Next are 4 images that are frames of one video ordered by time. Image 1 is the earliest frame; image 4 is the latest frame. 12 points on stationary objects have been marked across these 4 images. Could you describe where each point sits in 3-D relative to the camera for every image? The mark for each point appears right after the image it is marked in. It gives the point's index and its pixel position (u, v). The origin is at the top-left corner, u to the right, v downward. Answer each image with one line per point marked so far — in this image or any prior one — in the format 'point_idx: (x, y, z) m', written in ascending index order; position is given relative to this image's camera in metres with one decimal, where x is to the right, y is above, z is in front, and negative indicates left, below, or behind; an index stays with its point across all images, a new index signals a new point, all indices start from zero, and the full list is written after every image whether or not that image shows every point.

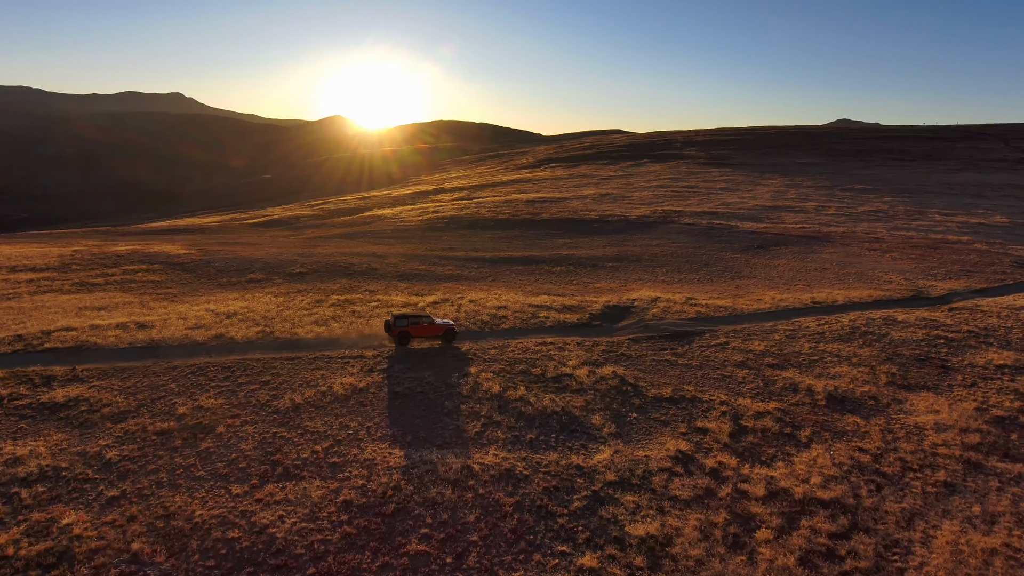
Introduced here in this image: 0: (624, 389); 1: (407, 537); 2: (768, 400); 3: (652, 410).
0: (+2.9, -2.6, +16.2) m
1: (-1.6, -3.7, +9.5) m
2: (+6.4, -2.8, +15.9) m
3: (+3.3, -2.9, +15.0) m
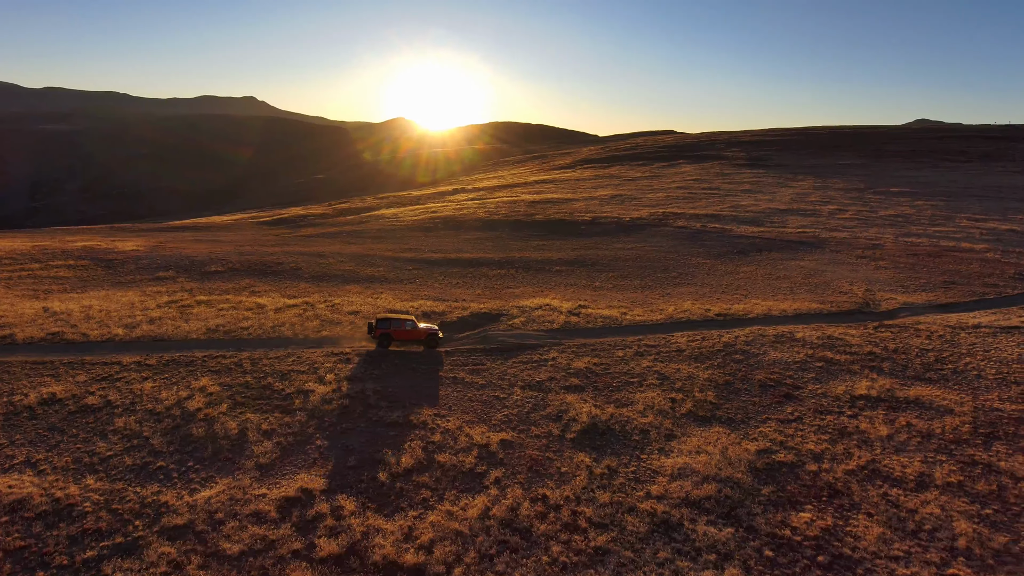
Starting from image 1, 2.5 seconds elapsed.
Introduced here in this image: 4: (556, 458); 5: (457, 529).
0: (-3.6, -2.7, +14.3) m
1: (-8.7, -3.8, +8.1) m
2: (-0.1, -3.0, +13.7) m
3: (-3.3, -3.0, +13.0) m
4: (+0.9, -3.3, +12.5) m
5: (-0.8, -3.7, +9.9) m
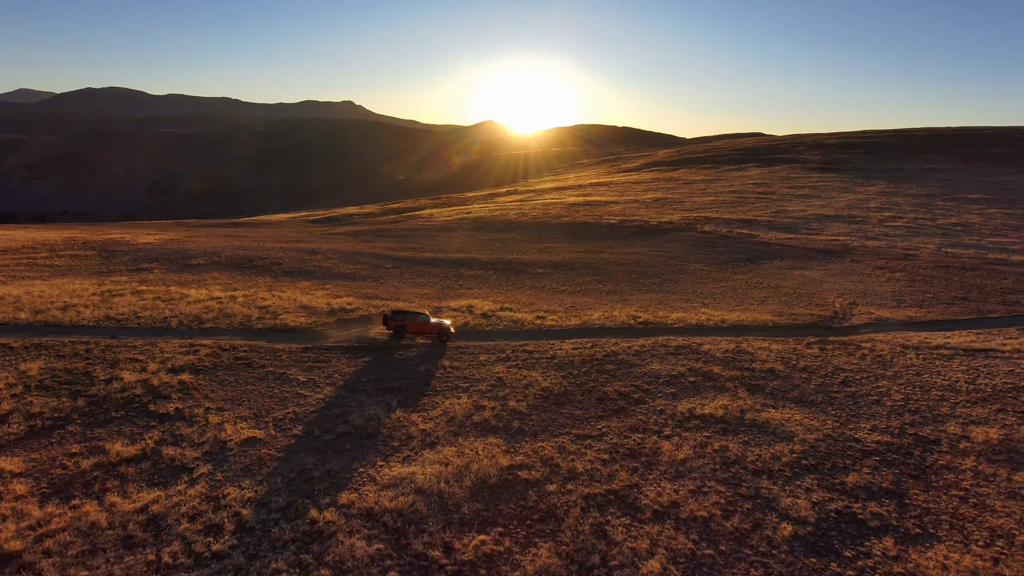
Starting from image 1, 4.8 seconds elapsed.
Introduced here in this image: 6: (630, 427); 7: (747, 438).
0: (-8.5, -2.5, +14.5) m
1: (-14.4, -3.4, +9.1) m
2: (-5.1, -2.9, +13.5) m
3: (-8.3, -2.8, +13.3) m
4: (-4.3, -3.2, +12.2) m
5: (-6.3, -3.6, +9.8) m
6: (+2.7, -3.2, +14.6) m
7: (+5.3, -3.3, +14.2) m
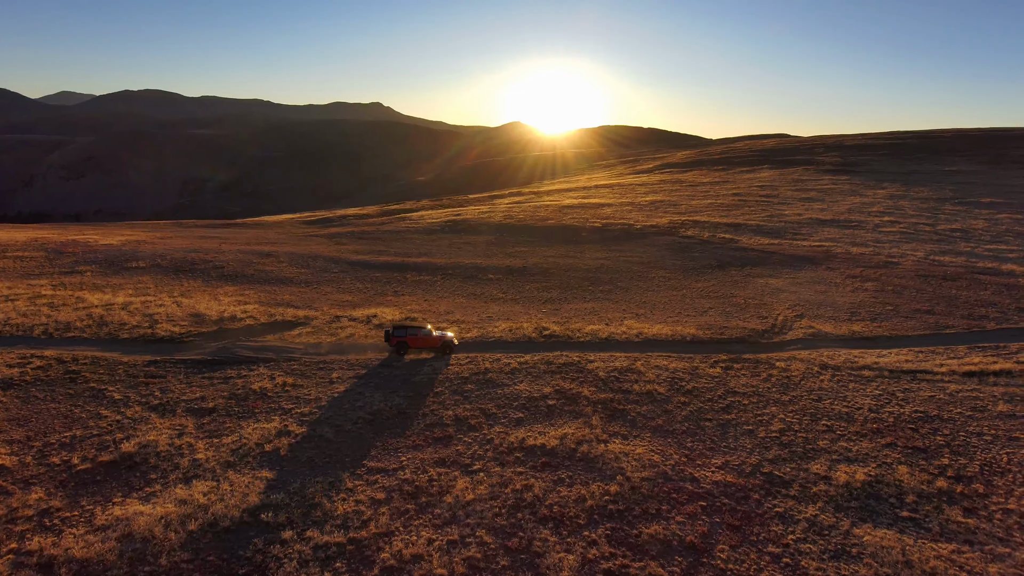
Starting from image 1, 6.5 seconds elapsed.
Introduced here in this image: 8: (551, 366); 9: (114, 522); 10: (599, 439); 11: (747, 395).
0: (-12.6, -2.8, +13.6) m
1: (-18.8, -3.5, +8.4) m
2: (-9.3, -3.2, +12.4) m
3: (-12.6, -3.1, +12.3) m
4: (-8.6, -3.5, +11.0) m
5: (-10.7, -3.8, +8.8) m
6: (-1.5, -3.5, +13.1) m
7: (+1.0, -3.7, +12.6) m
8: (+1.4, -2.3, +19.2) m
9: (-6.4, -3.8, +10.3) m
10: (+2.0, -3.4, +14.4) m
11: (+6.6, -3.0, +17.8) m
